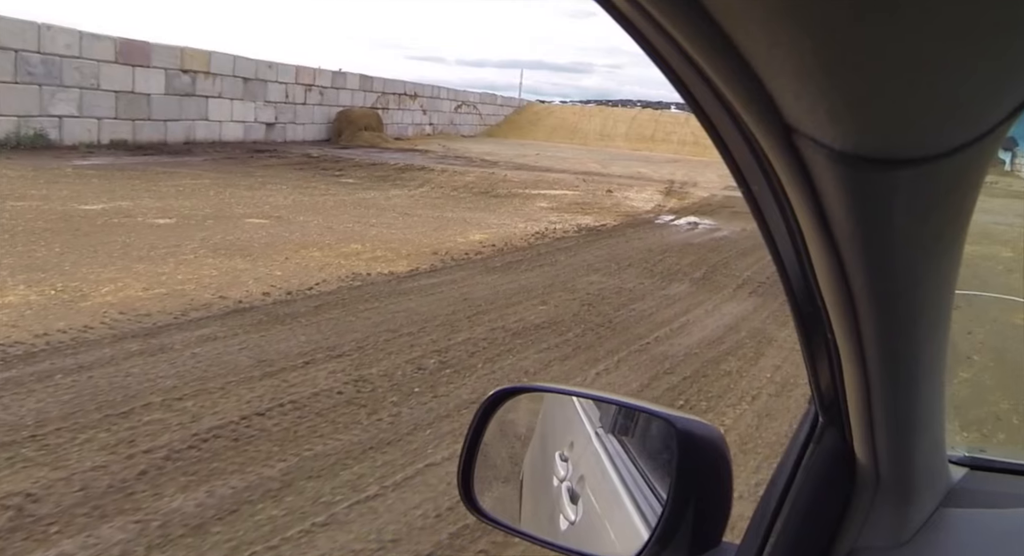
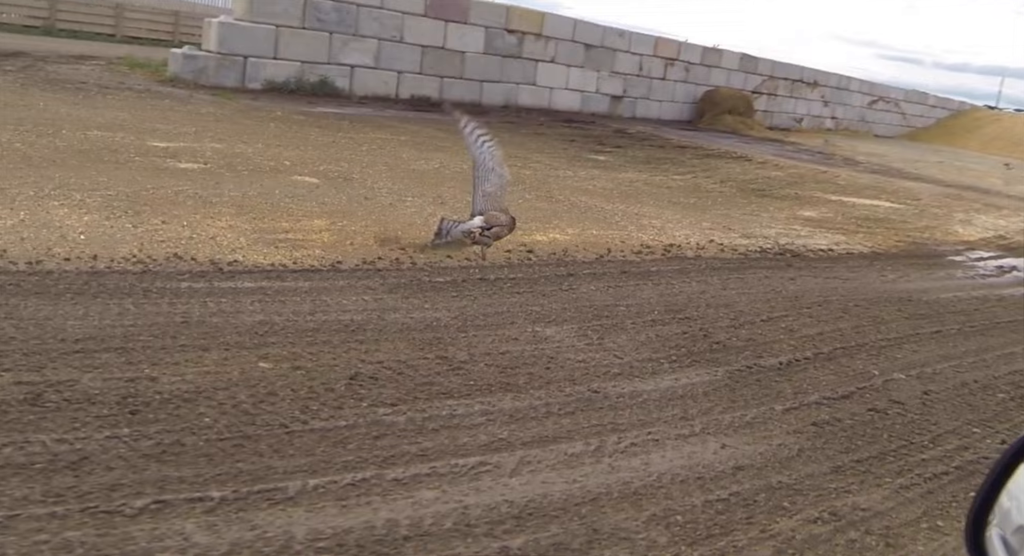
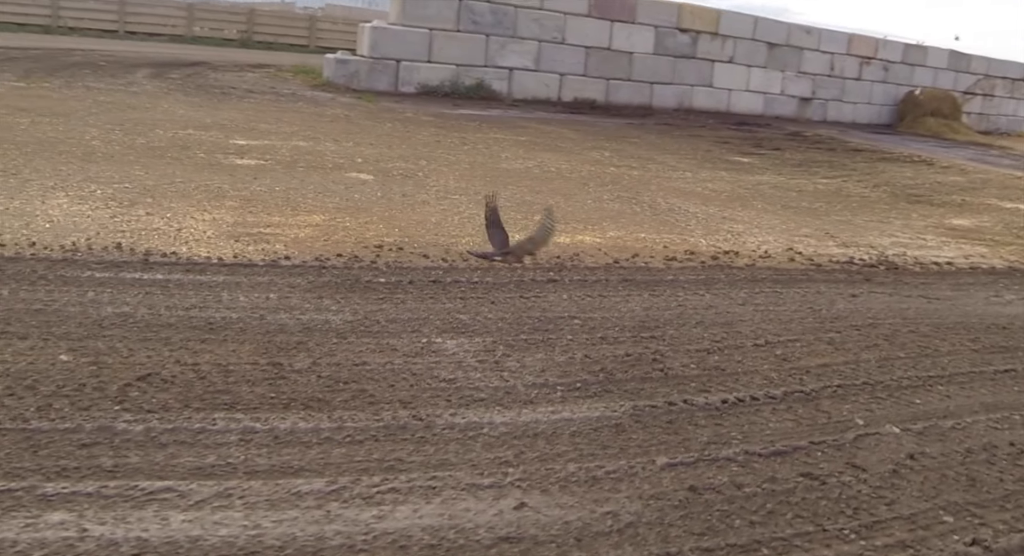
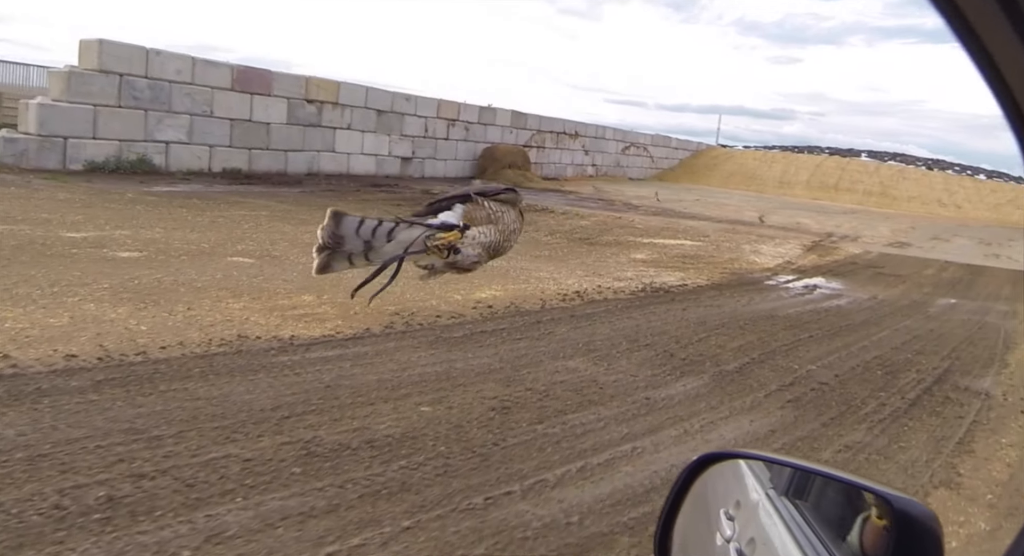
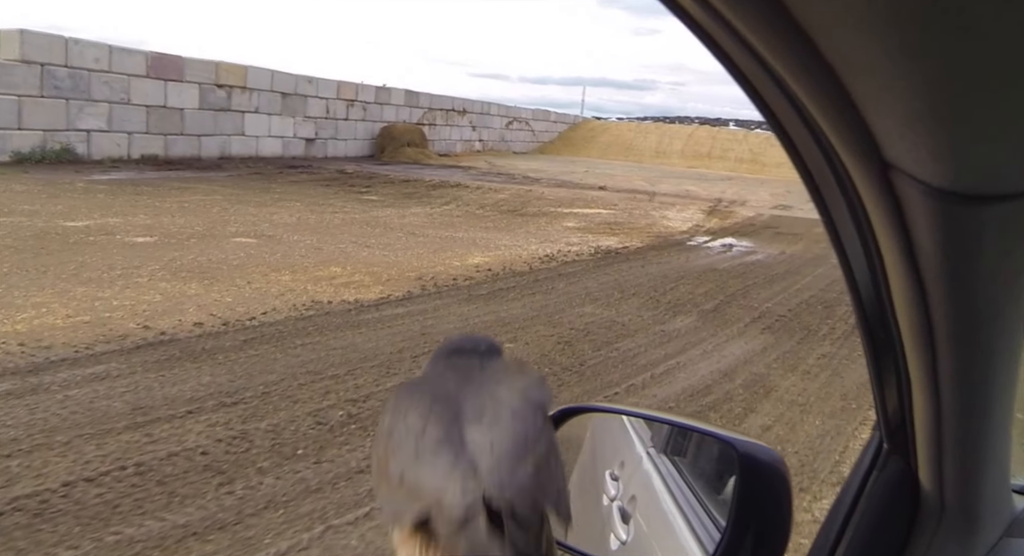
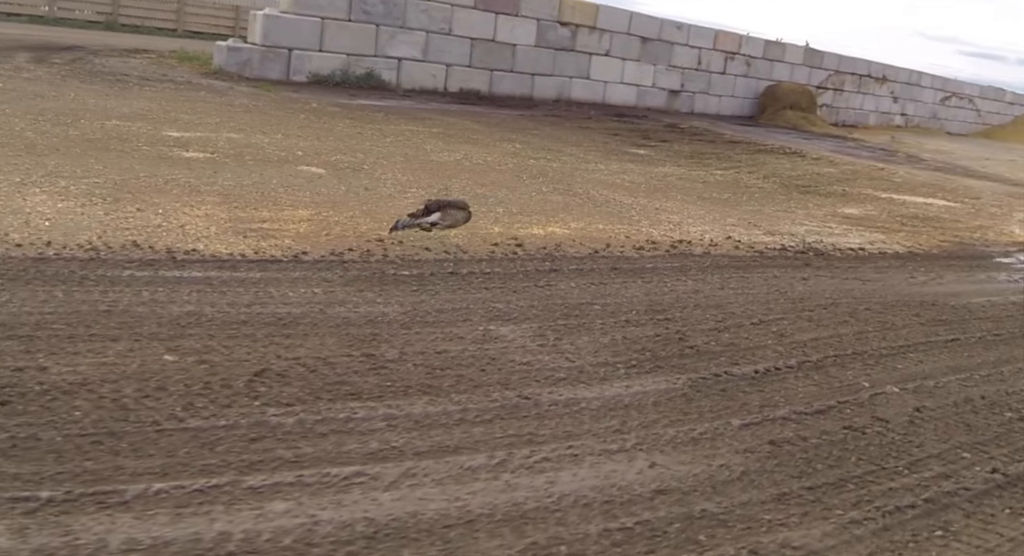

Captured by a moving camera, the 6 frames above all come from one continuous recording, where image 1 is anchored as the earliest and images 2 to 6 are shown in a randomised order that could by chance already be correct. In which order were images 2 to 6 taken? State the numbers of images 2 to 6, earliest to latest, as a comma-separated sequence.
5, 4, 2, 6, 3
